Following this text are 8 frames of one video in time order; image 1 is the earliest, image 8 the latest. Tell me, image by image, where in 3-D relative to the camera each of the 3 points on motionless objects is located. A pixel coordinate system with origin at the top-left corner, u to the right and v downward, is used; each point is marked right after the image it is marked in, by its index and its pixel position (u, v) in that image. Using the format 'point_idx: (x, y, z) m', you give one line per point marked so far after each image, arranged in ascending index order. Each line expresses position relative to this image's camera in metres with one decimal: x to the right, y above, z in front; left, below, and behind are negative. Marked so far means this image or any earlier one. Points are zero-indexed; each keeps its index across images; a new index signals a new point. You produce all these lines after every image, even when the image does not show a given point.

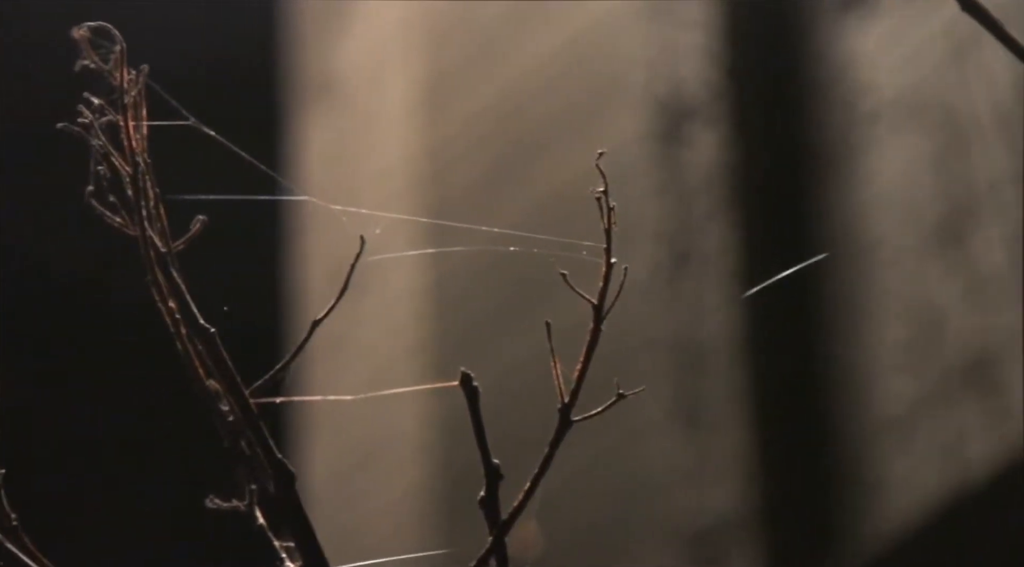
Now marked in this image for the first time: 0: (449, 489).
0: (-0.1, -0.4, +2.8) m
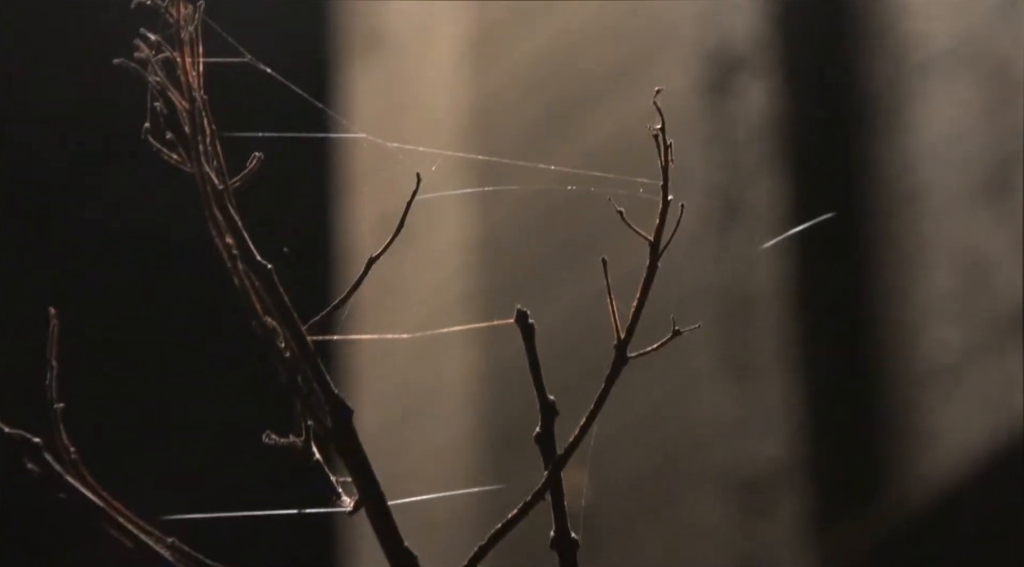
0: (0.0, -0.3, +2.8) m
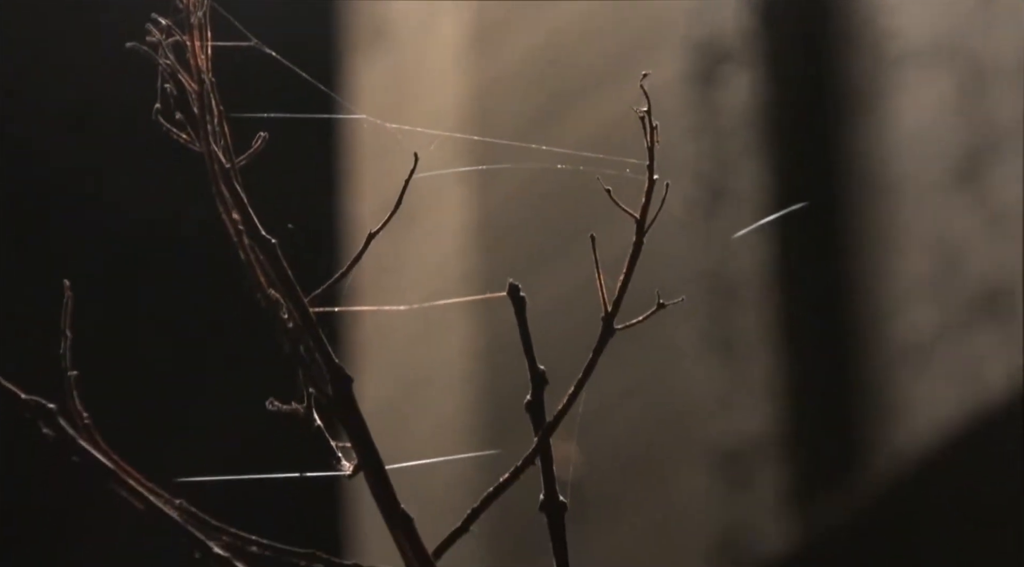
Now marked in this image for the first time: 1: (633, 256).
0: (0.0, -0.2, +3.0) m
1: (+0.2, 0.0, +2.3) m
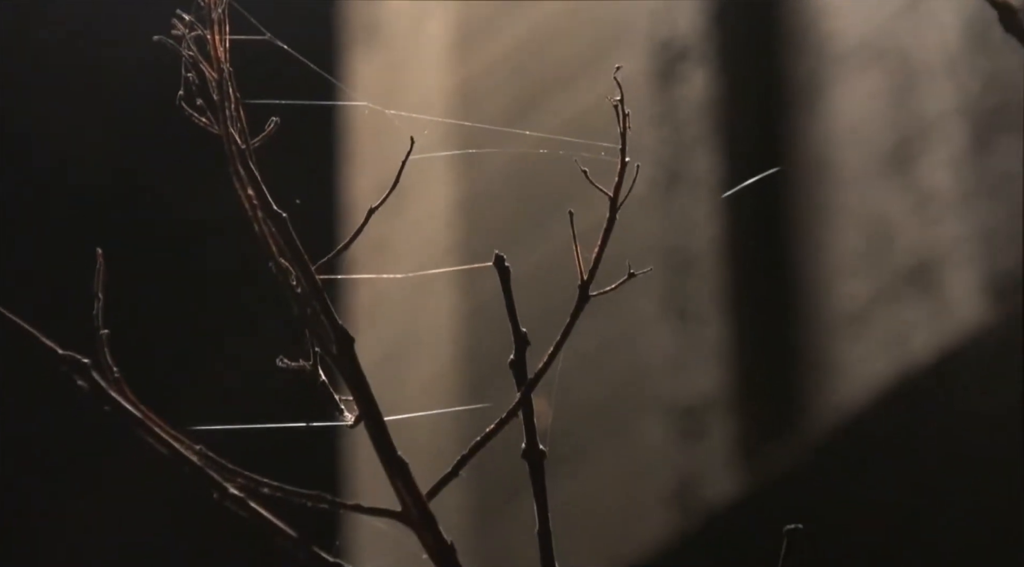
0: (-0.1, -0.2, +3.3) m
1: (+0.2, +0.1, +2.6) m
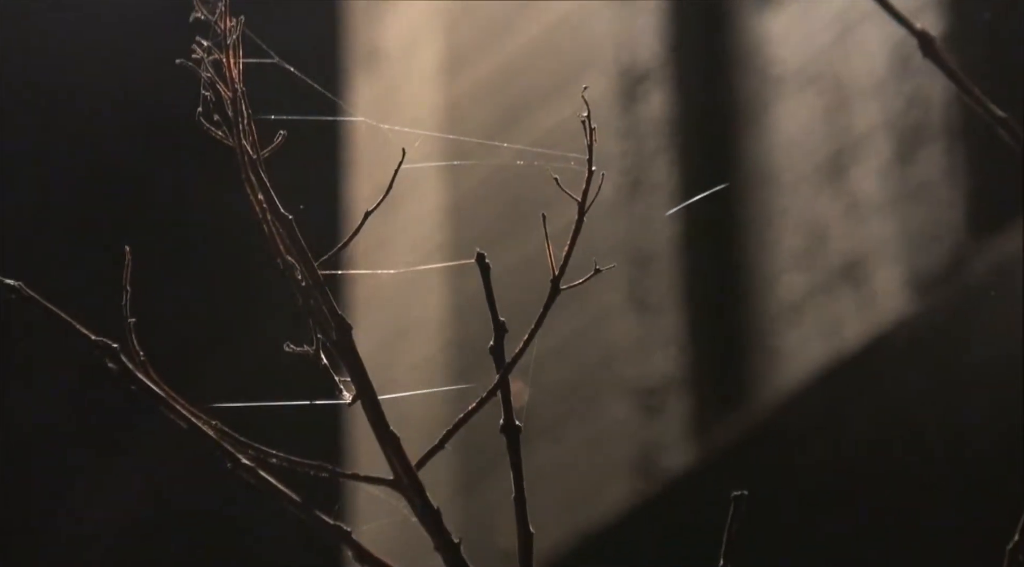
0: (-0.1, -0.2, +3.7) m
1: (+0.1, +0.1, +3.0) m
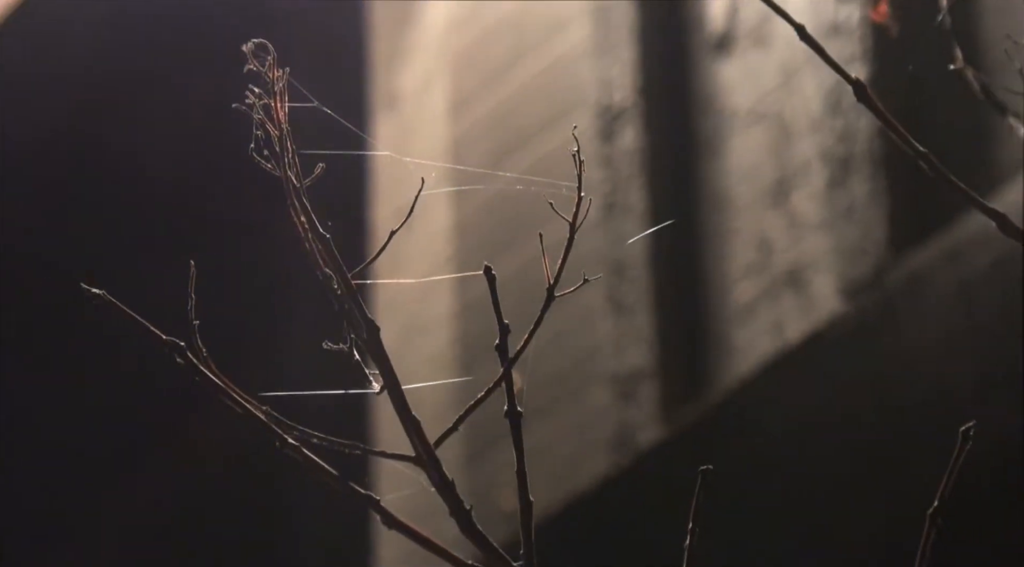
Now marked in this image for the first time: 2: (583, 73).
0: (-0.1, -0.2, +4.3) m
1: (+0.2, +0.1, +3.7) m
2: (+0.2, +0.7, +4.6) m
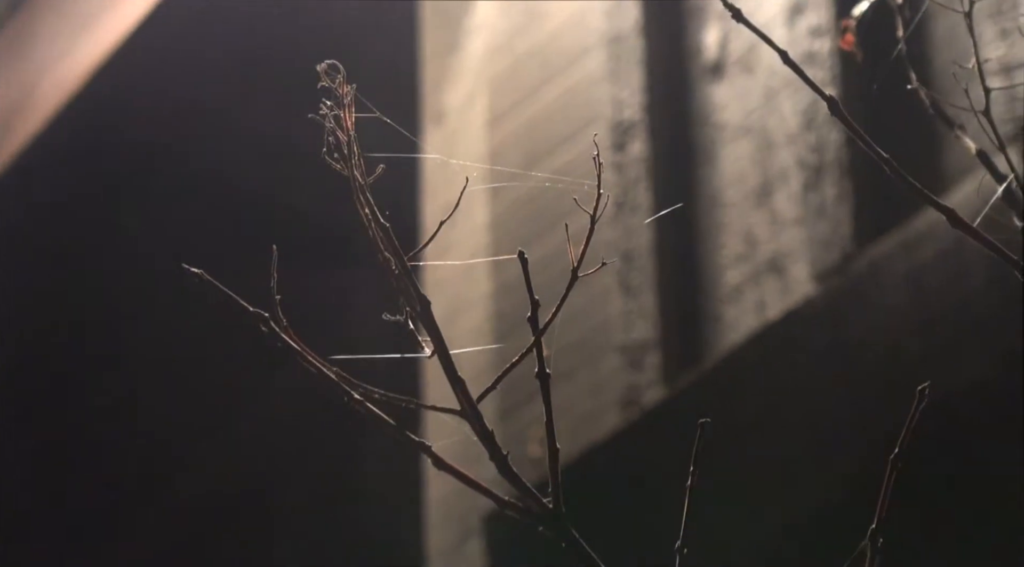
0: (-0.1, -0.1, +5.1) m
1: (+0.3, +0.2, +4.4) m
2: (+0.3, +0.7, +5.4) m
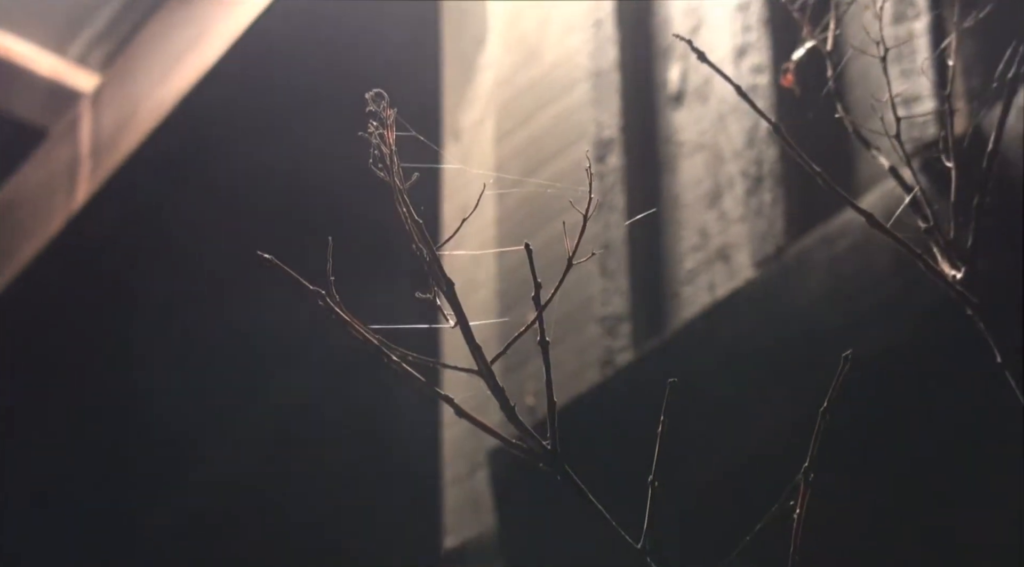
0: (-0.1, -0.1, +6.3) m
1: (+0.3, +0.2, +5.6) m
2: (+0.3, +0.8, +6.6) m
